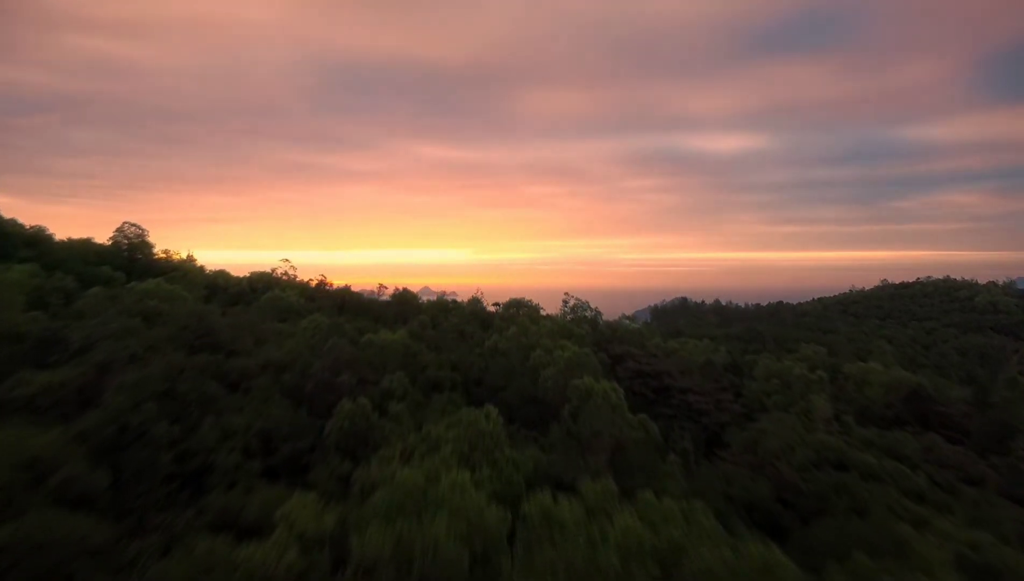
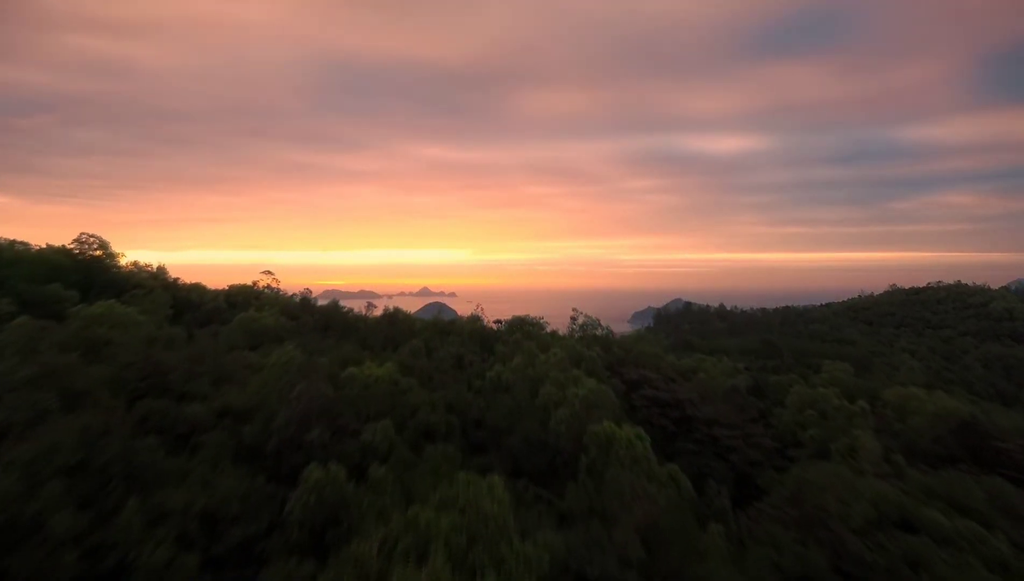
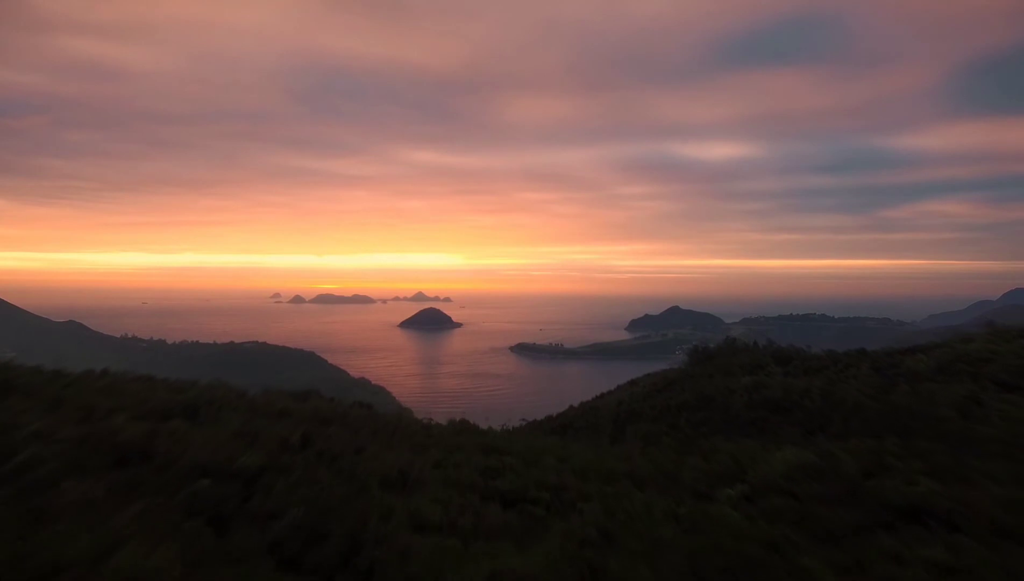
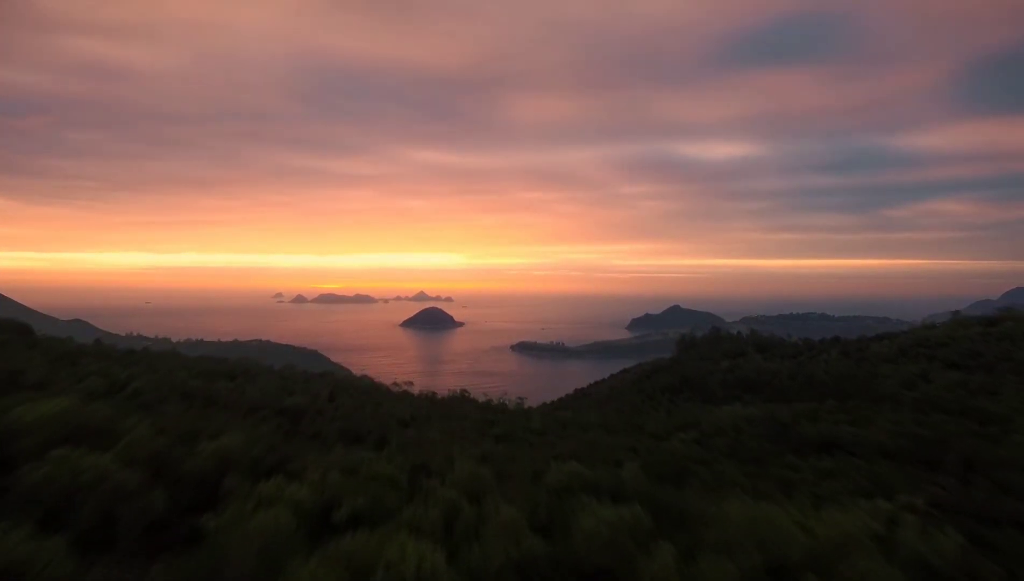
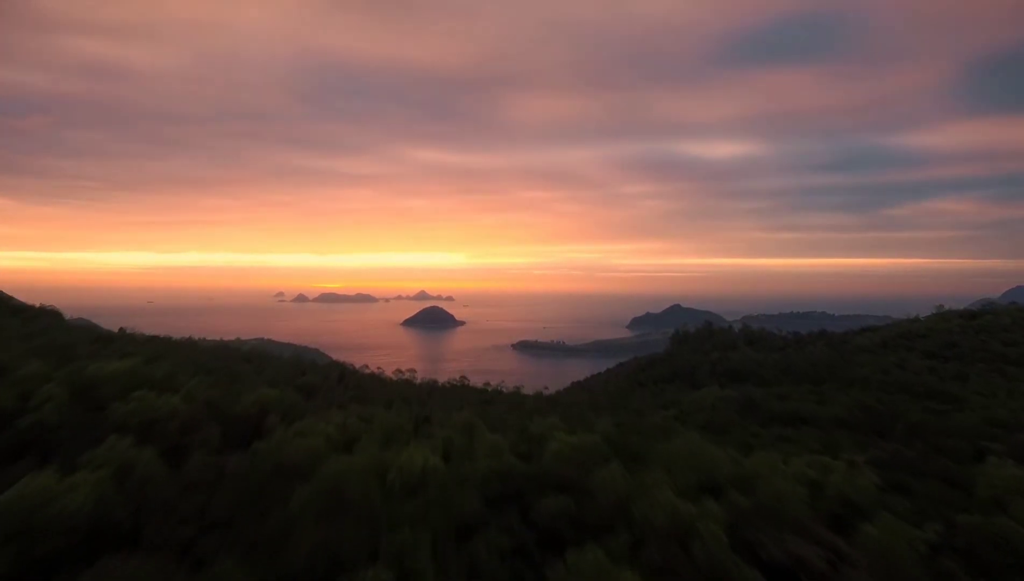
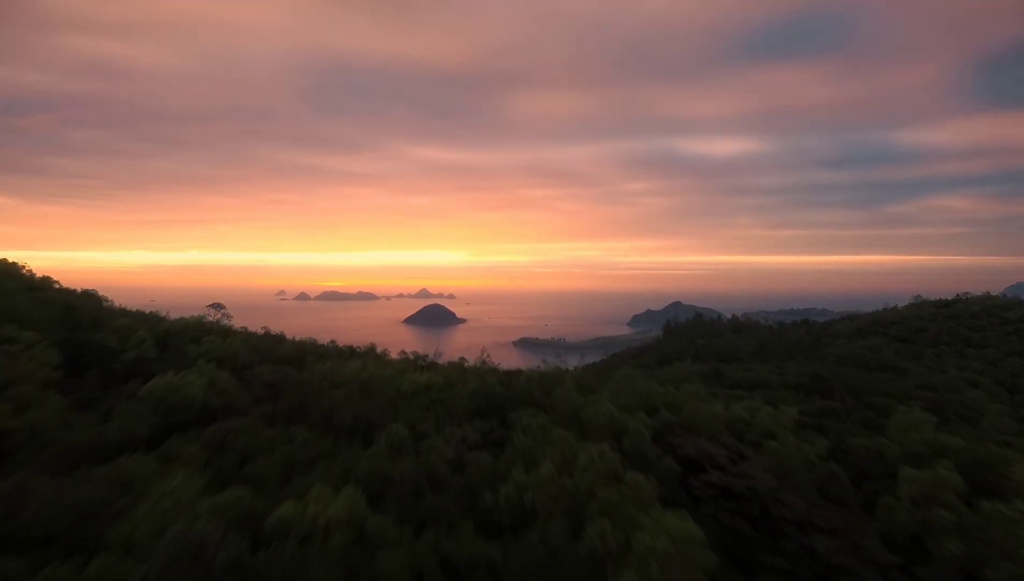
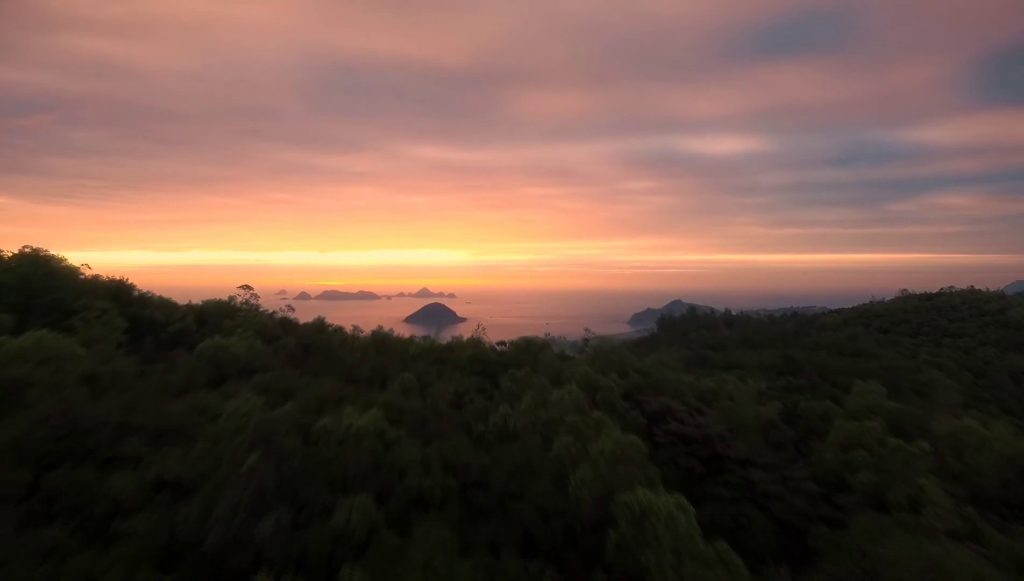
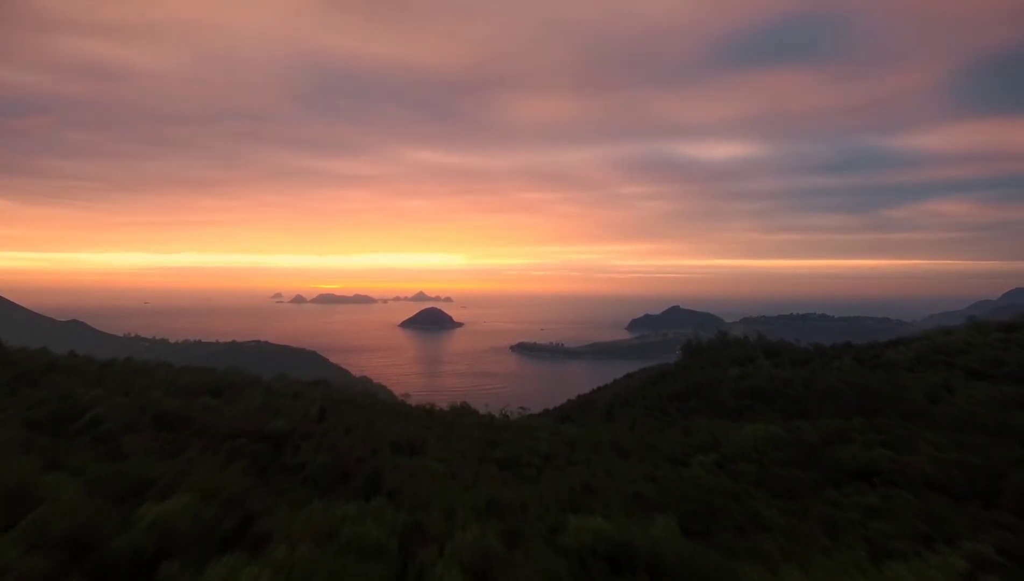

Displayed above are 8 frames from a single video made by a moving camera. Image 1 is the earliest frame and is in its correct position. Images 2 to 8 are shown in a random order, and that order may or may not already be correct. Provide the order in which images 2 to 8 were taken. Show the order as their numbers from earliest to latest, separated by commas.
2, 7, 6, 5, 4, 8, 3
